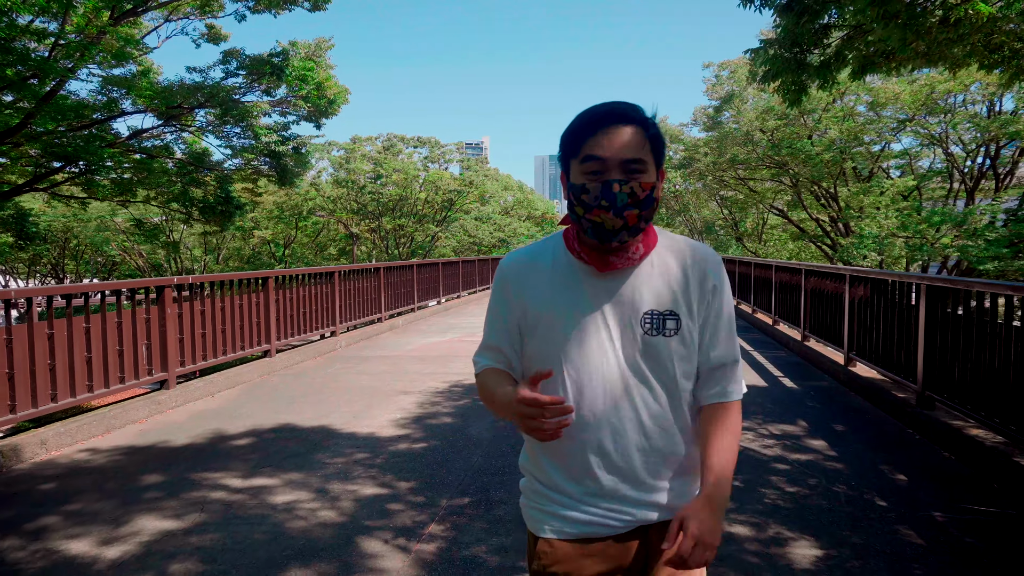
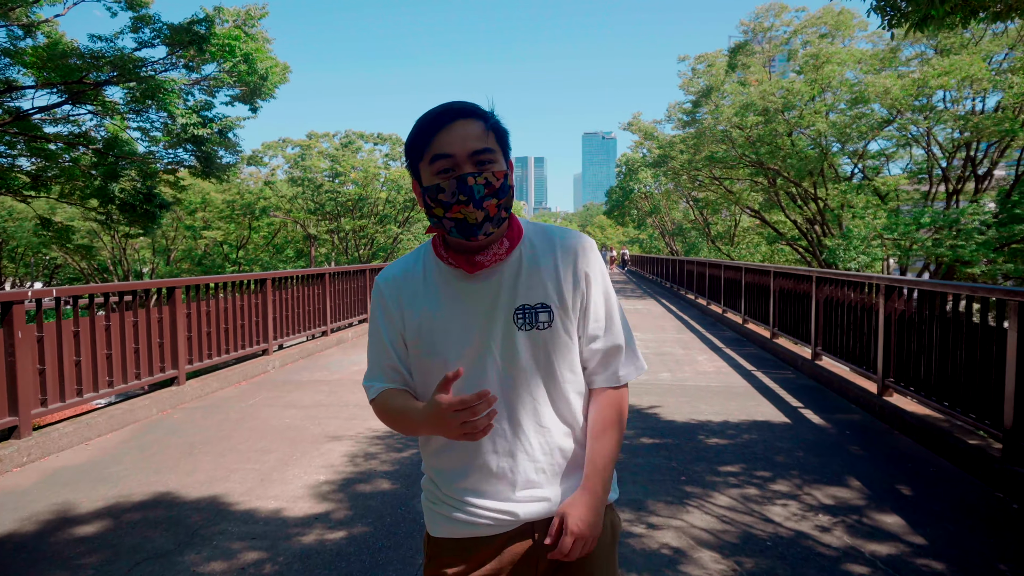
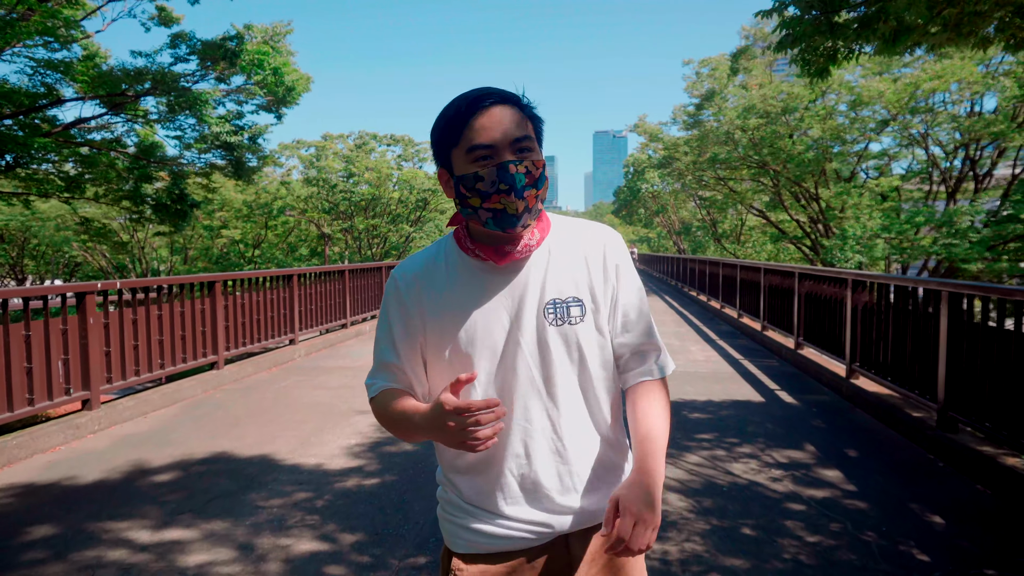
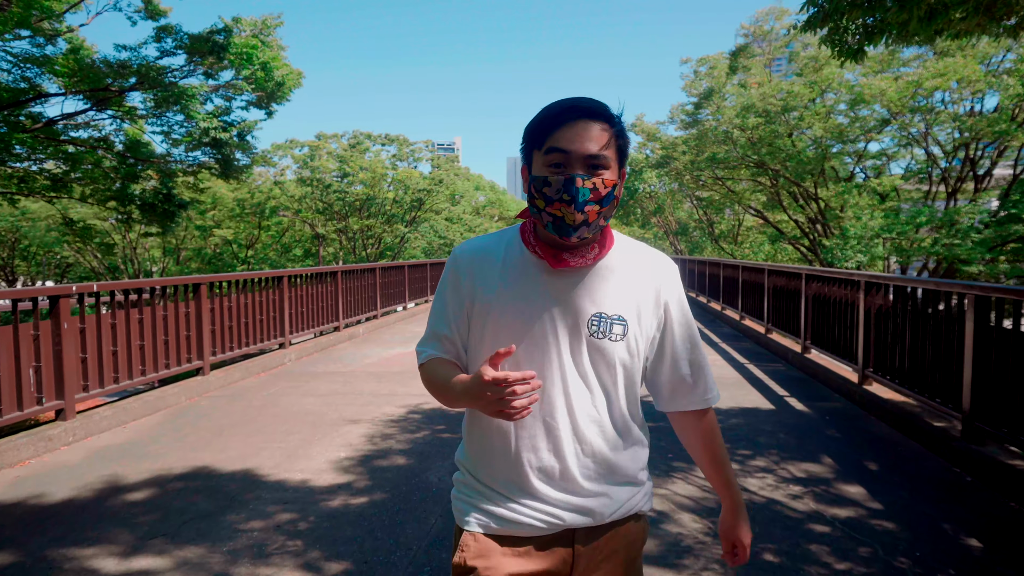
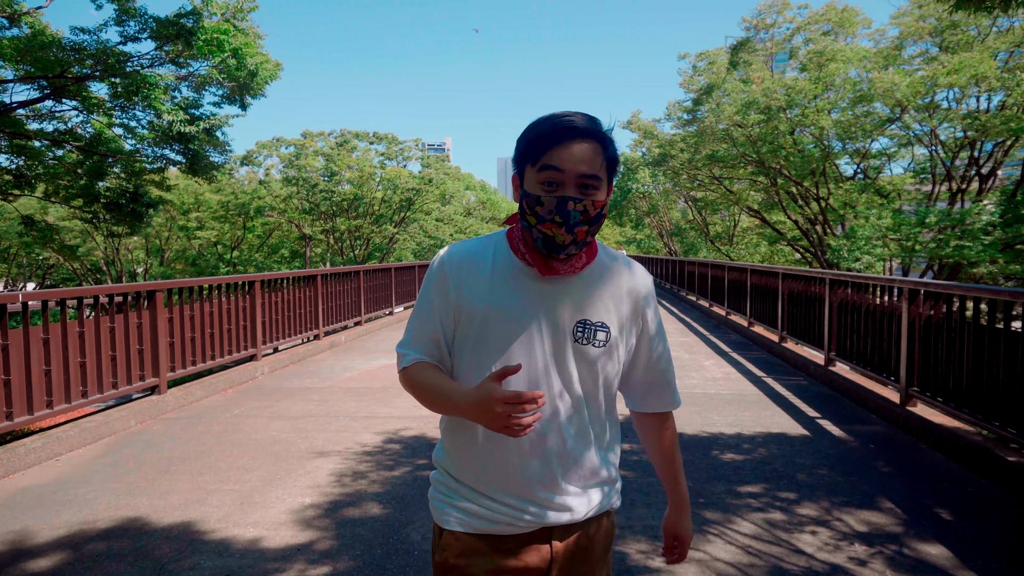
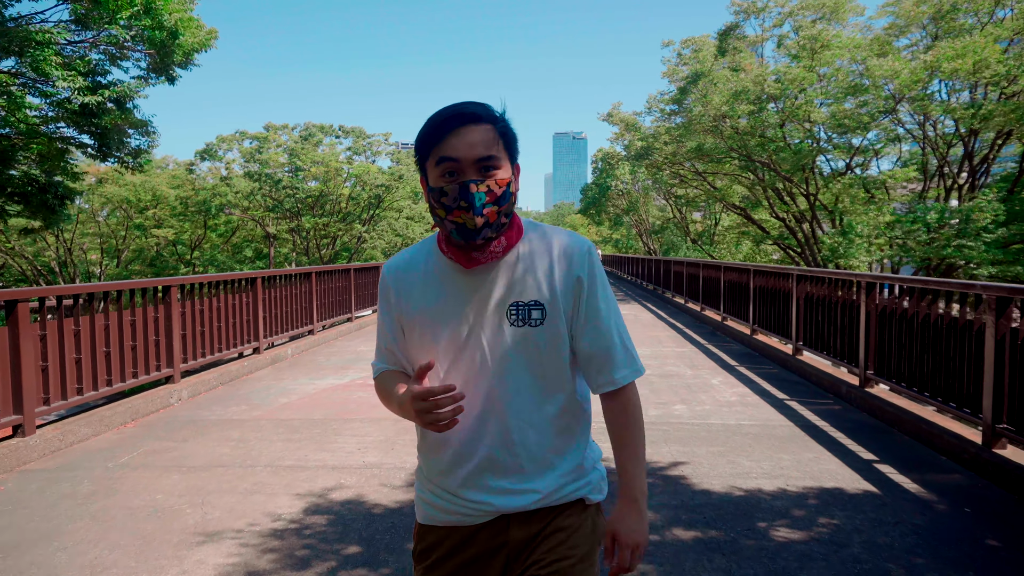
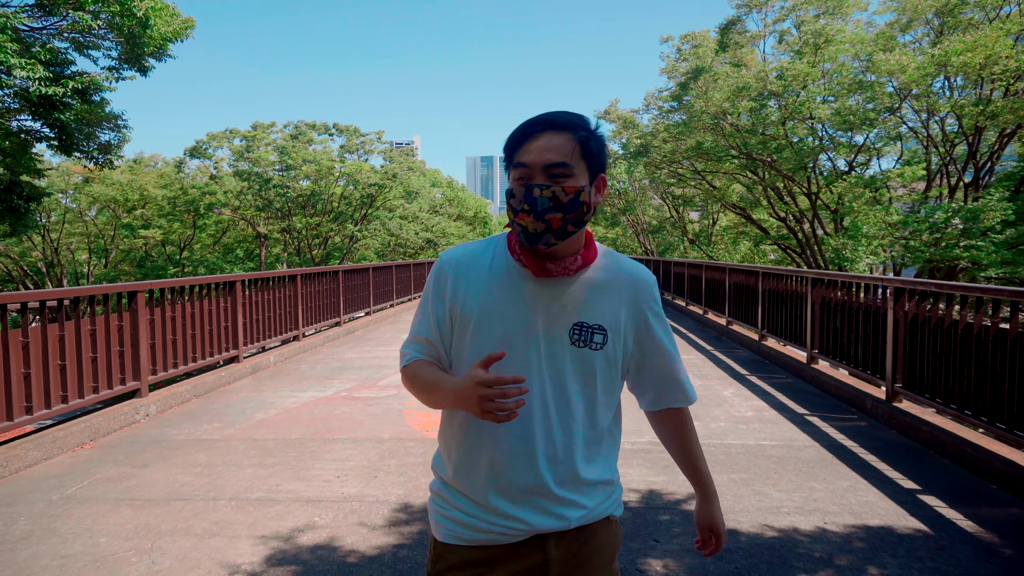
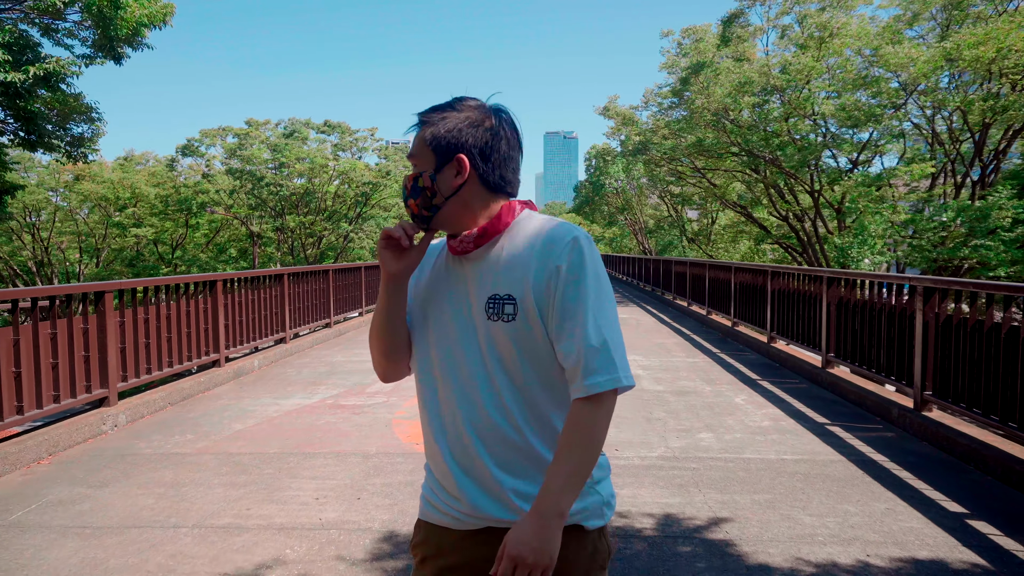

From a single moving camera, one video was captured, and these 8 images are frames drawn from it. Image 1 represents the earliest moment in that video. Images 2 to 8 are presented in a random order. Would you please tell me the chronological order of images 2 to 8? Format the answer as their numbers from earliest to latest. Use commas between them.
3, 4, 2, 5, 6, 7, 8
